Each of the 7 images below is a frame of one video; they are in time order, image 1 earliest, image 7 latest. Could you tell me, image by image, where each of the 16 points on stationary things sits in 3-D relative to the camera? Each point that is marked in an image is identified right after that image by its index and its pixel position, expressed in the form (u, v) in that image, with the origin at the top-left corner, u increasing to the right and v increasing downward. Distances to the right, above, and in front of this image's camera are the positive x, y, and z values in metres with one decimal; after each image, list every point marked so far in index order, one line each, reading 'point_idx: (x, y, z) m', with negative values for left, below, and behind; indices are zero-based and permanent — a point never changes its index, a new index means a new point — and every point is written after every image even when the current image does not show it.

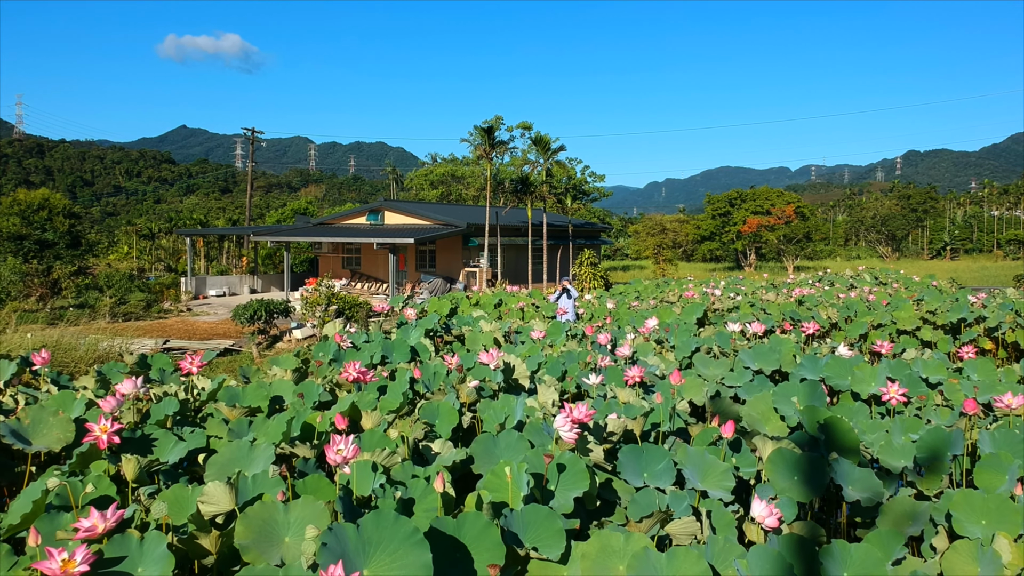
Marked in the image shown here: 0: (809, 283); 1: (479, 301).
0: (+4.5, +0.1, +15.7) m
1: (-0.4, -0.1, +10.9) m
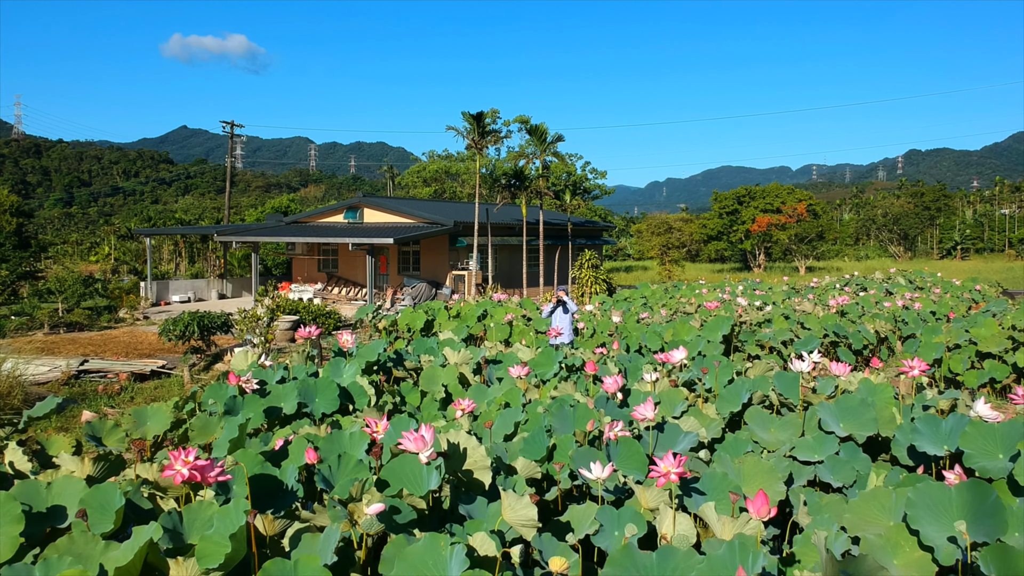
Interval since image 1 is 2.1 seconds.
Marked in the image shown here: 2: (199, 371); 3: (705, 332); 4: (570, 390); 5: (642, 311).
0: (+4.4, 0.0, +14.0) m
1: (-0.5, -0.2, +9.2) m
2: (-2.5, -0.7, +8.4) m
3: (+1.4, -0.3, +7.5) m
4: (+0.2, -0.4, +4.2) m
5: (+1.3, -0.2, +10.1) m
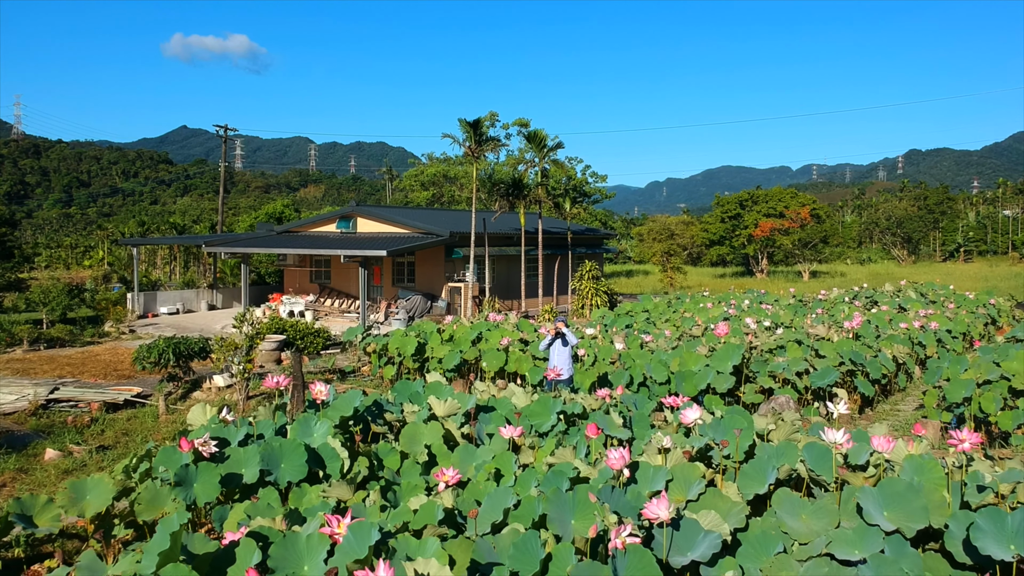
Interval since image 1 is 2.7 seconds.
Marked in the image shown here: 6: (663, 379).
0: (+4.3, -0.2, +13.5) m
1: (-0.5, -0.4, +8.7) m
2: (-2.6, -0.9, +7.9) m
3: (+1.4, -0.5, +7.0) m
4: (+0.2, -0.6, +3.7) m
5: (+1.2, -0.4, +9.6) m
6: (+1.0, -0.6, +6.9) m
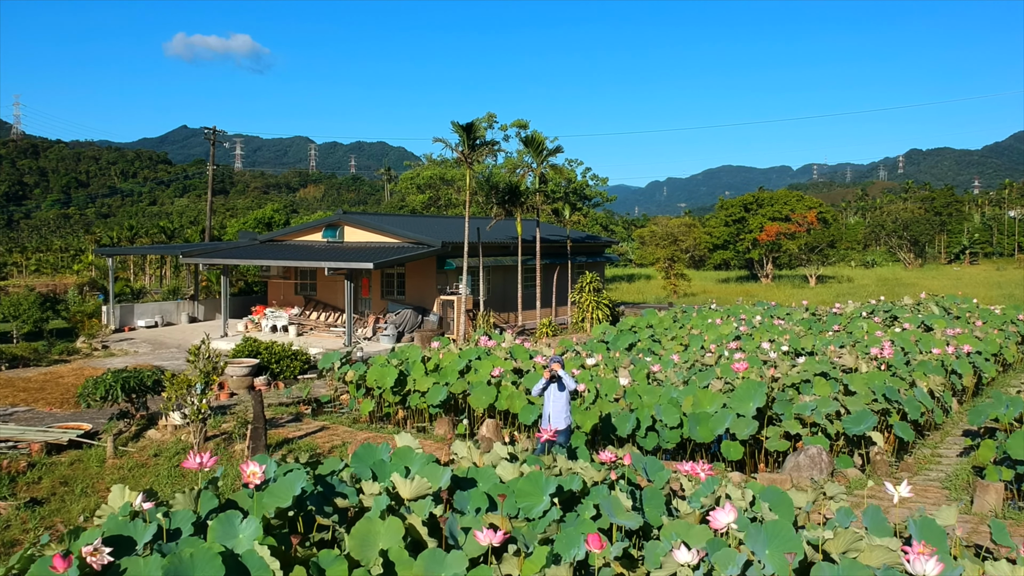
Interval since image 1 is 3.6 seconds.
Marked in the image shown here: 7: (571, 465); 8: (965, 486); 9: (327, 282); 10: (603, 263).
0: (+4.3, -0.4, +12.6) m
1: (-0.6, -0.6, +7.9) m
2: (-2.6, -1.1, +7.1) m
3: (+1.3, -0.7, +6.2) m
4: (+0.1, -0.8, +2.8) m
5: (+1.2, -0.6, +8.8) m
6: (+0.9, -0.8, +6.1) m
7: (+0.2, -0.7, +4.1) m
8: (+2.4, -1.0, +5.4) m
9: (-2.7, +0.1, +15.0) m
10: (+1.7, +0.5, +19.5) m
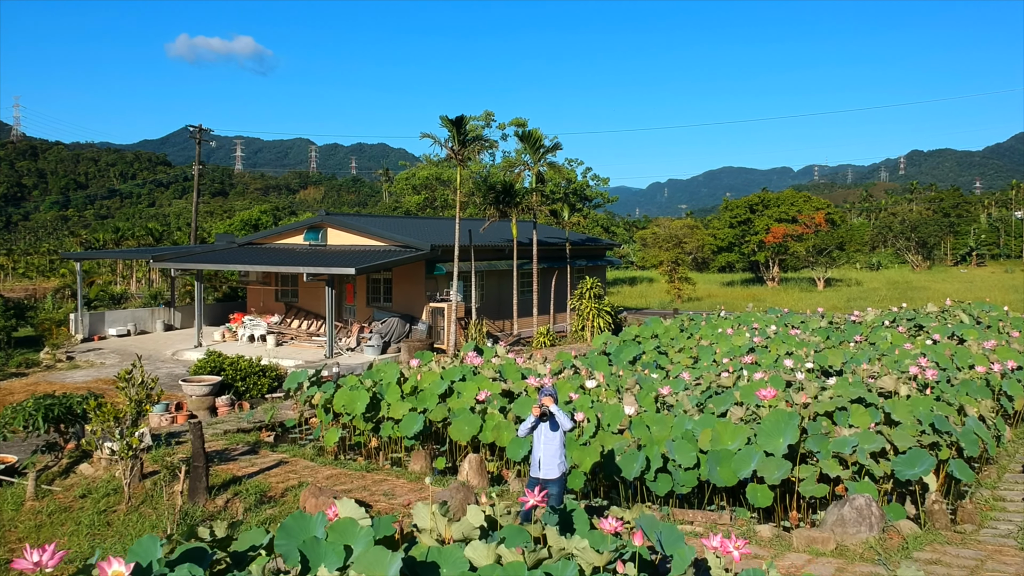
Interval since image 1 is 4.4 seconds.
0: (+4.2, -0.4, +11.7) m
1: (-0.6, -0.6, +6.9) m
2: (-2.7, -1.1, +6.1) m
3: (+1.3, -0.8, +5.2) m
4: (+0.1, -0.8, +1.8) m
5: (+1.1, -0.7, +7.8) m
6: (+0.9, -0.9, +5.1) m
7: (+0.2, -0.8, +3.1) m
8: (+2.3, -1.1, +4.4) m
9: (-2.8, 0.0, +14.0) m
10: (+1.7, +0.4, +18.6) m
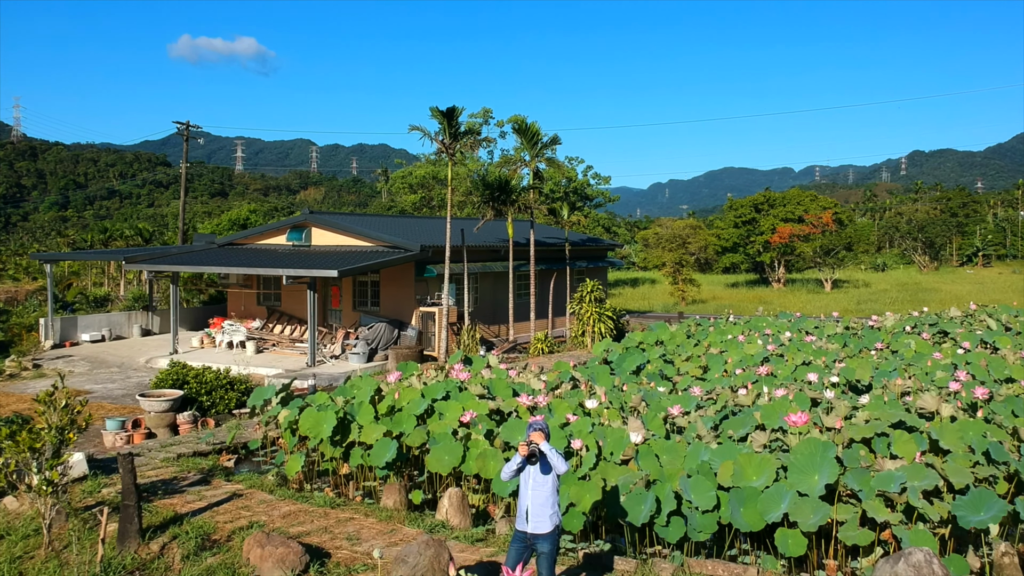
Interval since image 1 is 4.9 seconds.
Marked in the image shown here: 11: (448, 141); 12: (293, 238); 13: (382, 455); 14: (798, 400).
0: (+4.2, -0.5, +10.8) m
1: (-0.7, -0.7, +6.1) m
2: (-2.8, -1.2, +5.3) m
3: (+1.2, -0.8, +4.4) m
4: (0.0, -0.9, +1.0) m
5: (+1.1, -0.7, +7.0) m
6: (+0.8, -0.9, +4.3) m
7: (+0.1, -0.8, +2.3) m
8: (+2.2, -1.1, +3.6) m
9: (-2.8, 0.0, +13.2) m
10: (+1.6, +0.3, +17.7) m
11: (-0.8, +1.8, +12.7) m
12: (-2.9, +0.7, +13.5) m
13: (-0.7, -0.9, +5.4) m
14: (+1.7, -0.6, +6.0) m
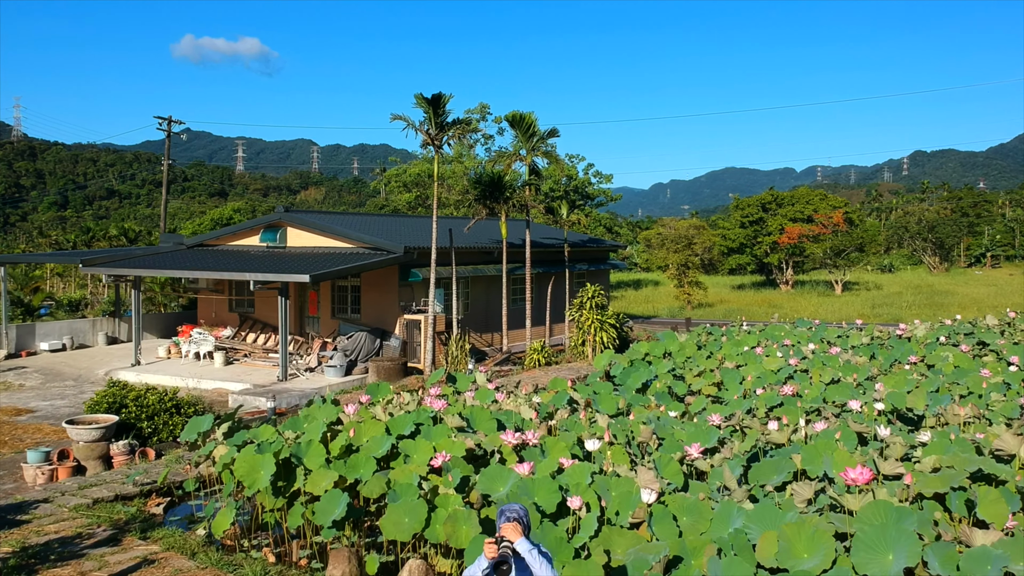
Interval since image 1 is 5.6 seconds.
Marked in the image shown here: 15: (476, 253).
0: (+4.1, -0.5, +9.8) m
1: (-0.8, -0.7, +5.0) m
2: (-2.9, -1.2, +4.2) m
3: (+1.1, -0.9, +3.3) m
4: (-0.1, -0.9, -0.1) m
5: (+1.0, -0.8, +5.9) m
6: (+0.7, -1.0, +3.2) m
7: (0.0, -0.9, +1.3) m
8: (+2.1, -1.2, +2.5) m
9: (-2.9, -0.1, +12.1) m
10: (+1.6, +0.3, +16.7) m
11: (-0.8, +1.7, +11.6) m
12: (-2.9, +0.6, +12.5) m
13: (-0.8, -0.9, +4.3) m
14: (+1.6, -0.7, +4.9) m
15: (-0.4, +0.4, +12.6) m
